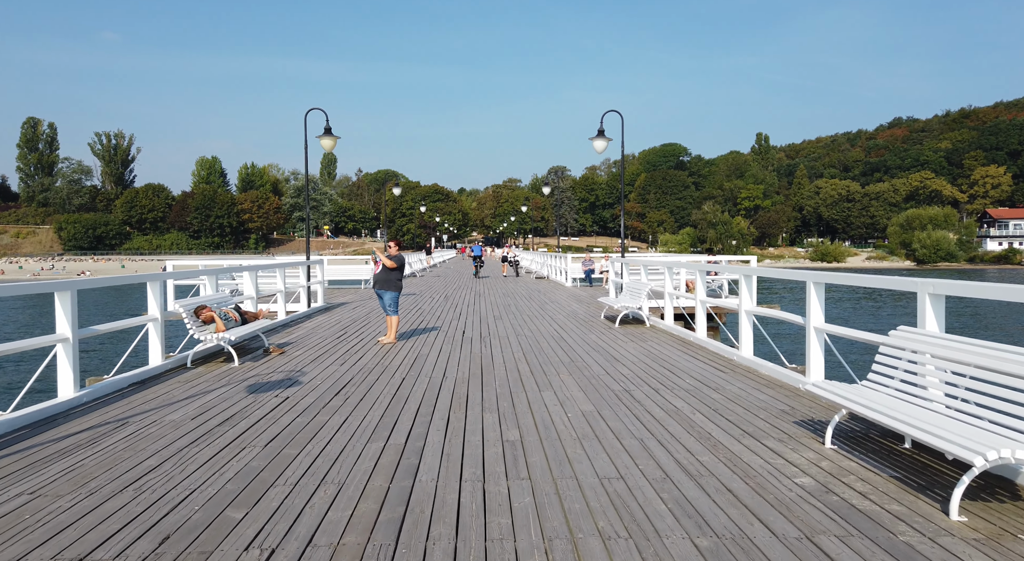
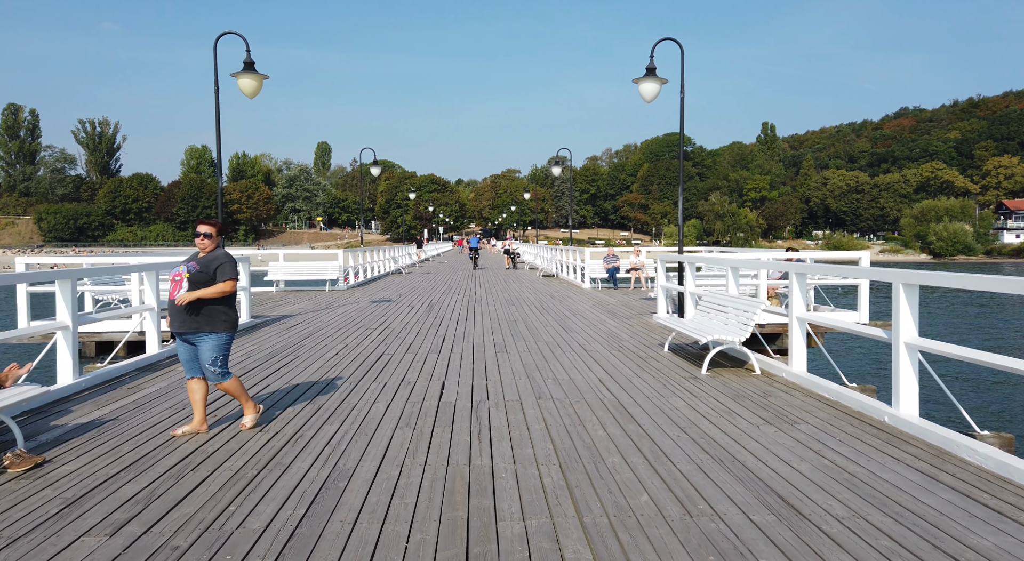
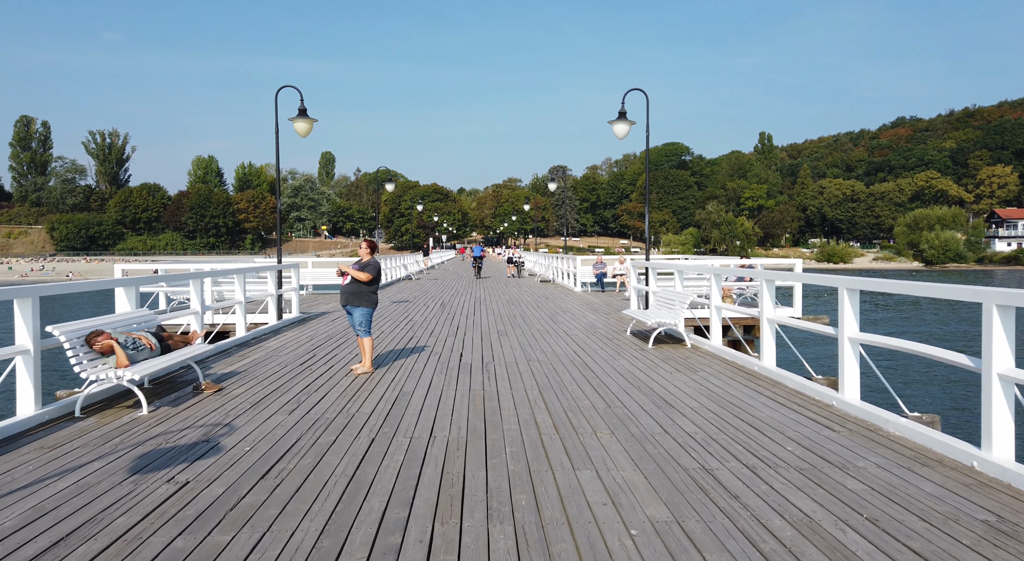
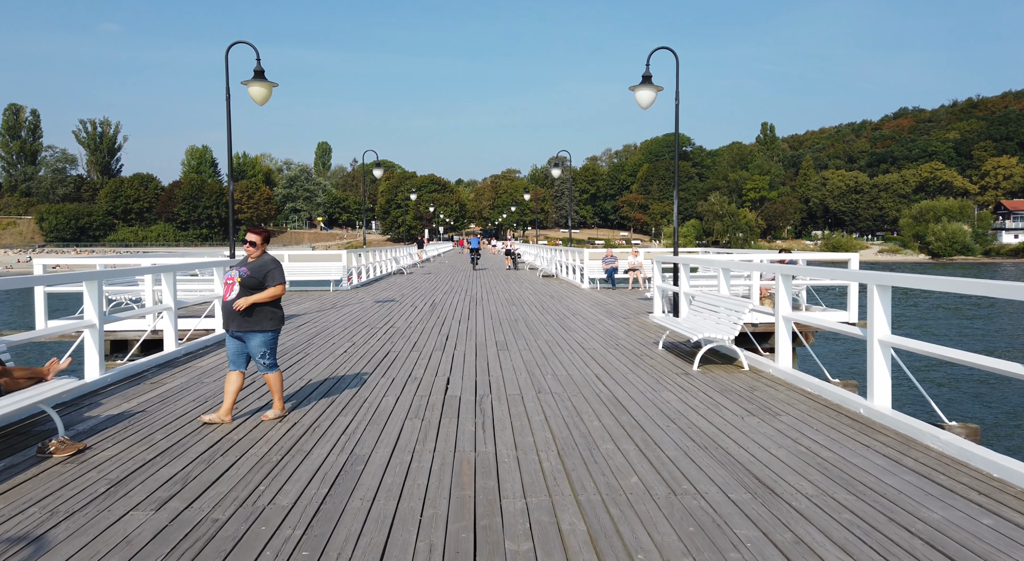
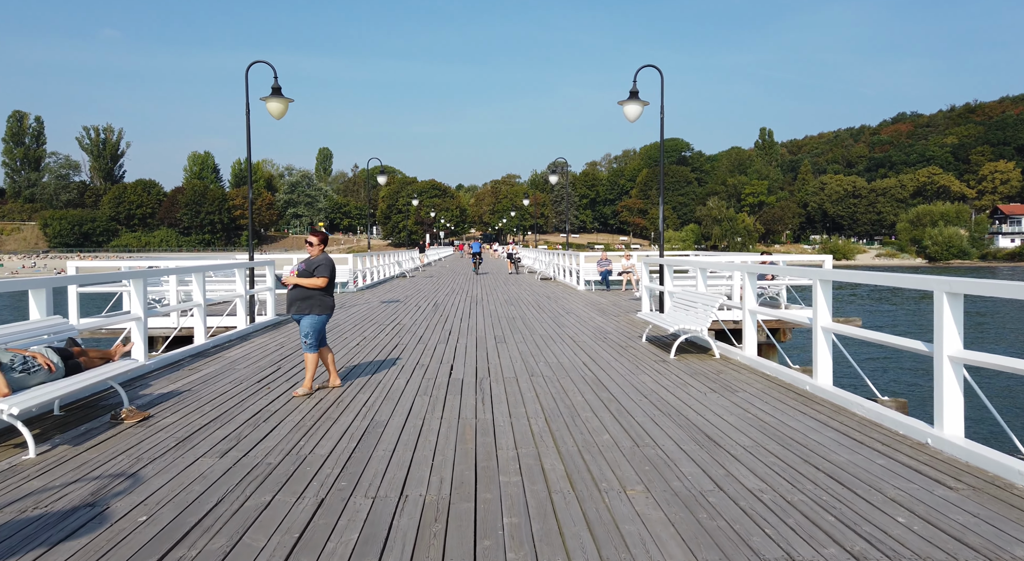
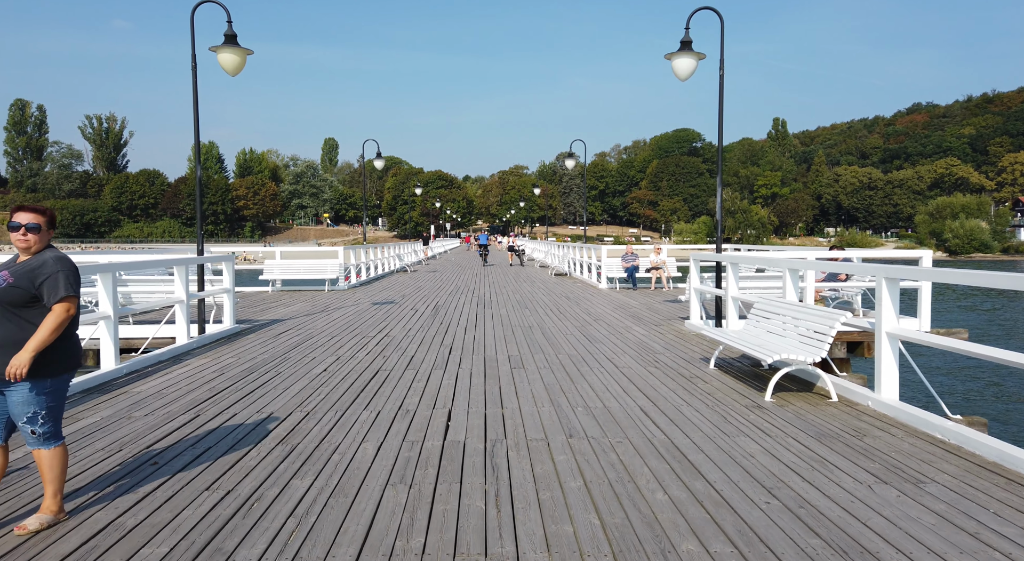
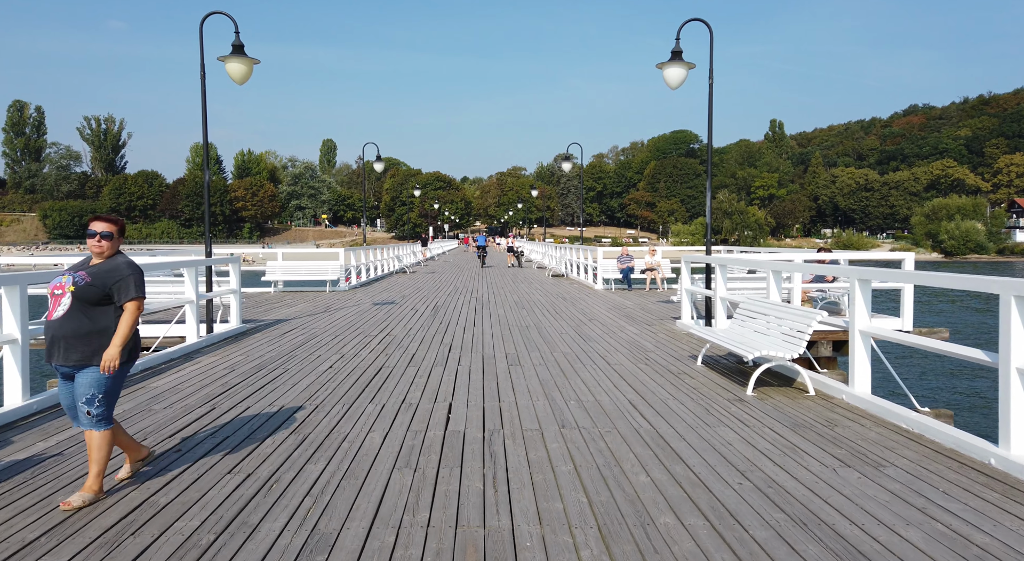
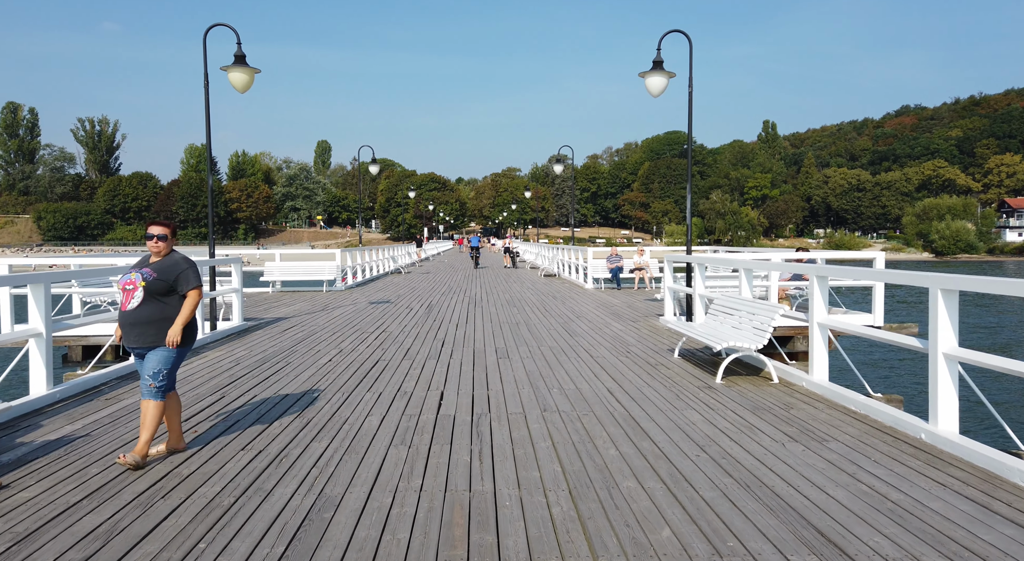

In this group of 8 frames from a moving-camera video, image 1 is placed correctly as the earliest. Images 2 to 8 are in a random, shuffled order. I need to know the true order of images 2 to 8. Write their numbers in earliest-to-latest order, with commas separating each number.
3, 5, 4, 2, 8, 7, 6
